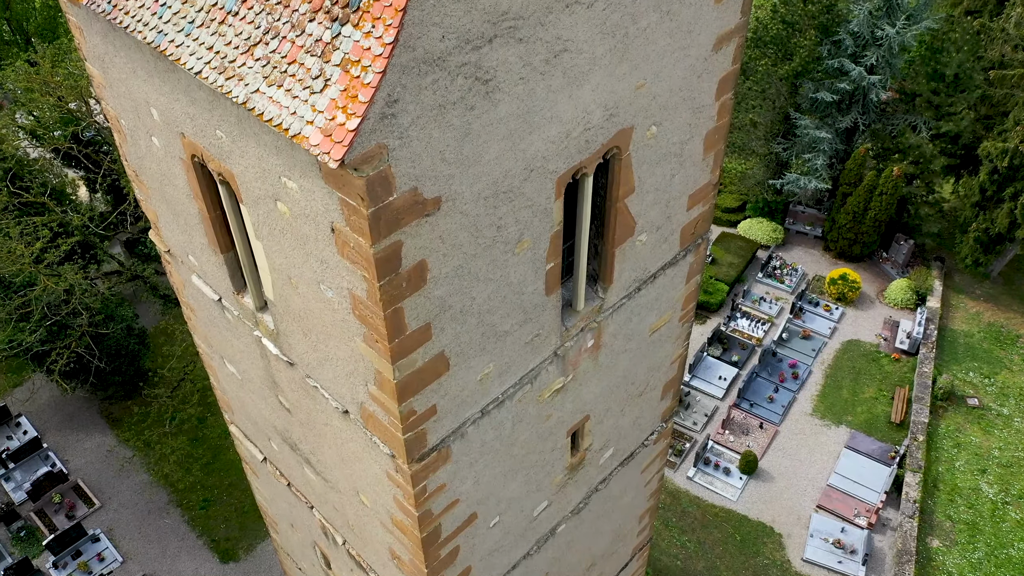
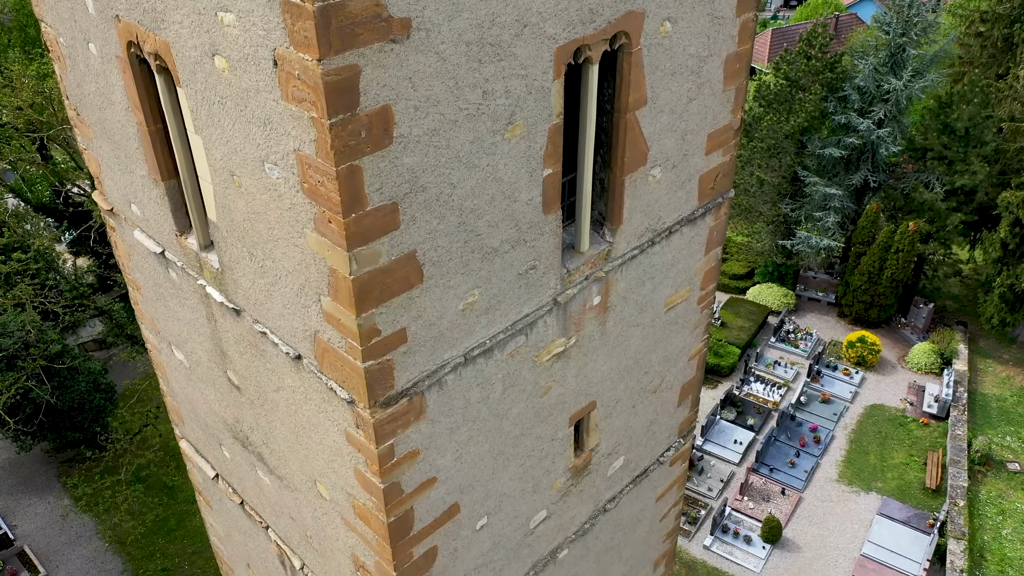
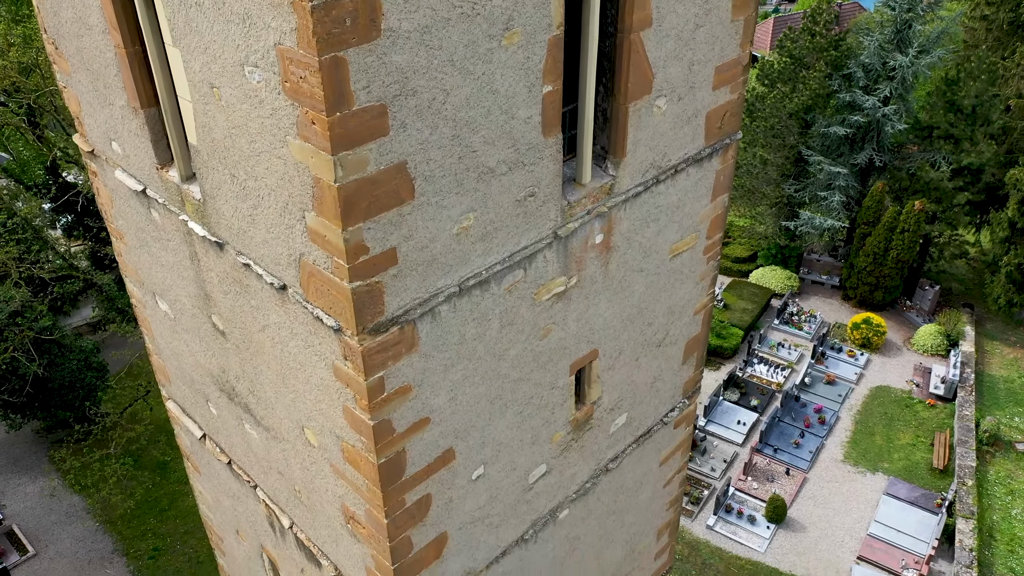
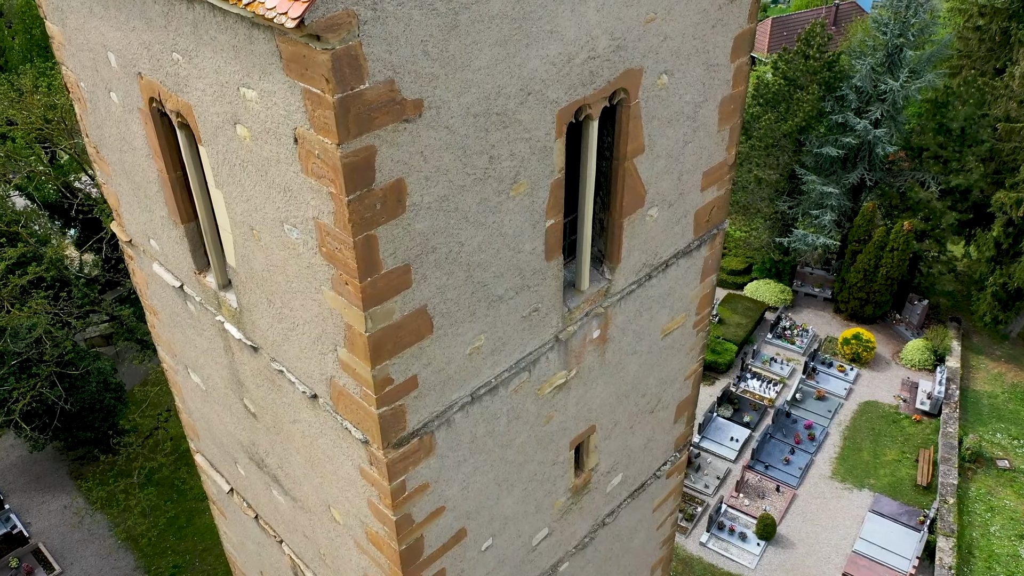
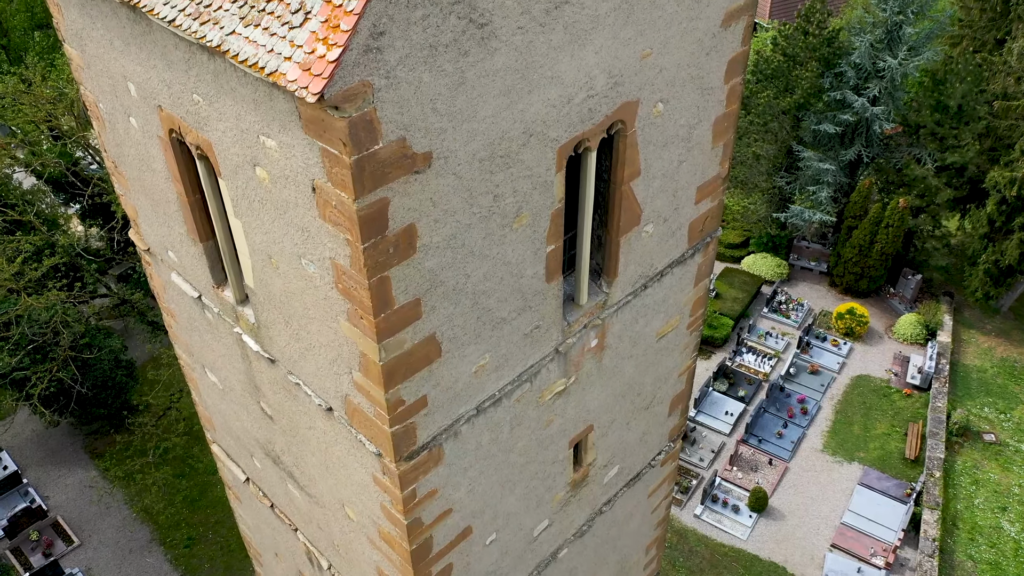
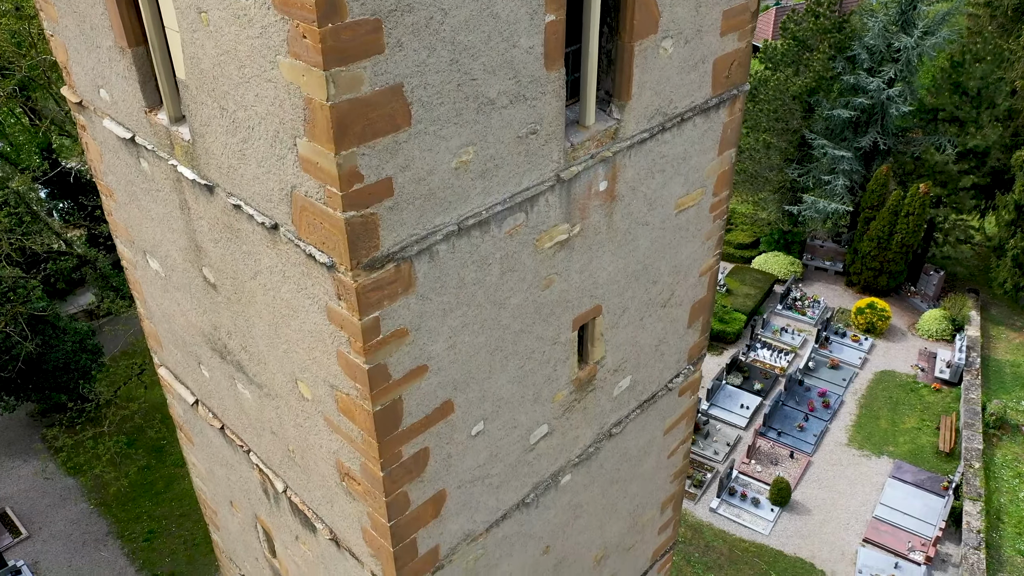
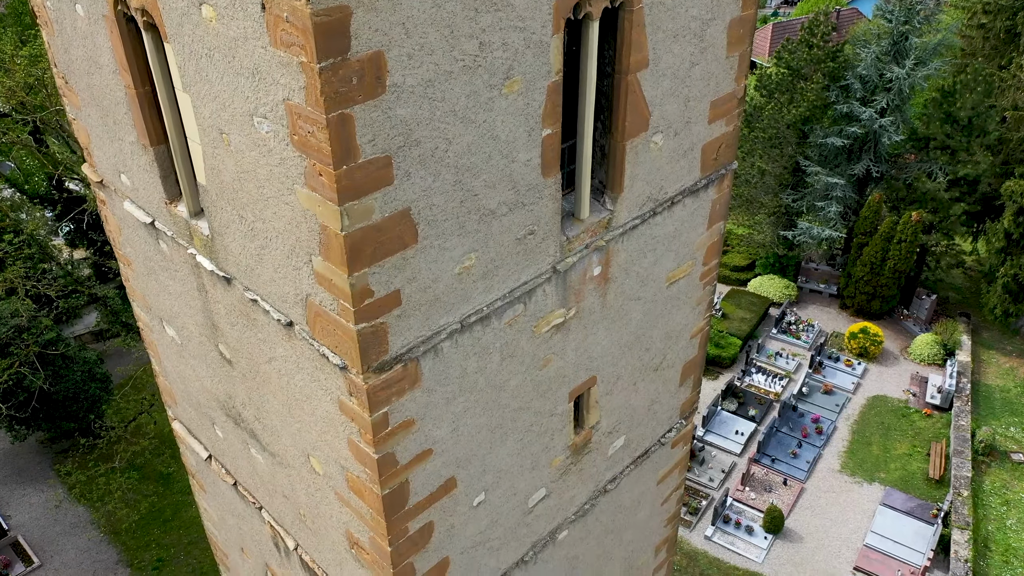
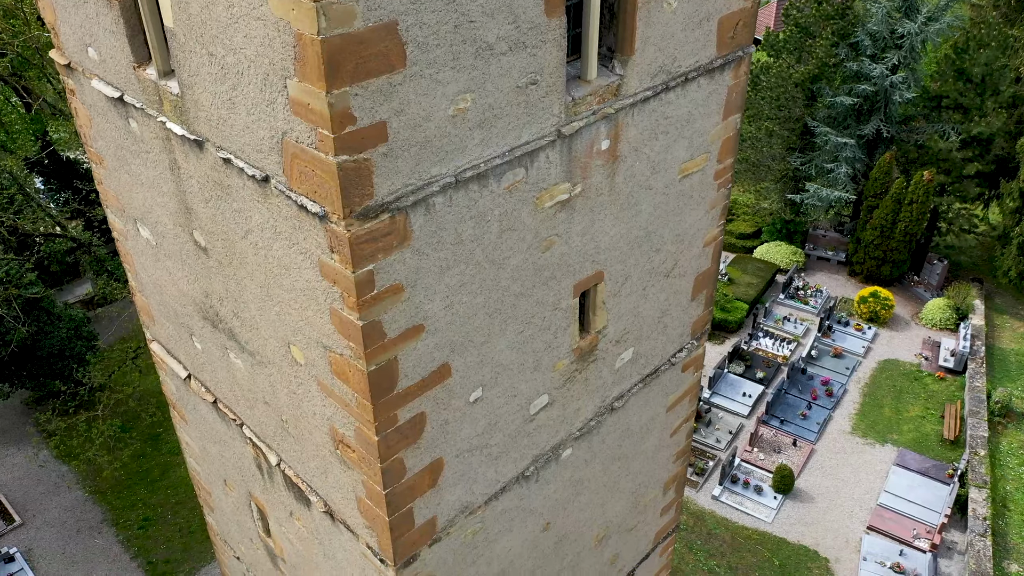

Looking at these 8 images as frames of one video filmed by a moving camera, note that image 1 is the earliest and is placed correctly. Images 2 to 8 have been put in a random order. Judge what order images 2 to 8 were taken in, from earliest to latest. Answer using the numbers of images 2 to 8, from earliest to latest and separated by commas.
5, 4, 2, 7, 3, 6, 8
